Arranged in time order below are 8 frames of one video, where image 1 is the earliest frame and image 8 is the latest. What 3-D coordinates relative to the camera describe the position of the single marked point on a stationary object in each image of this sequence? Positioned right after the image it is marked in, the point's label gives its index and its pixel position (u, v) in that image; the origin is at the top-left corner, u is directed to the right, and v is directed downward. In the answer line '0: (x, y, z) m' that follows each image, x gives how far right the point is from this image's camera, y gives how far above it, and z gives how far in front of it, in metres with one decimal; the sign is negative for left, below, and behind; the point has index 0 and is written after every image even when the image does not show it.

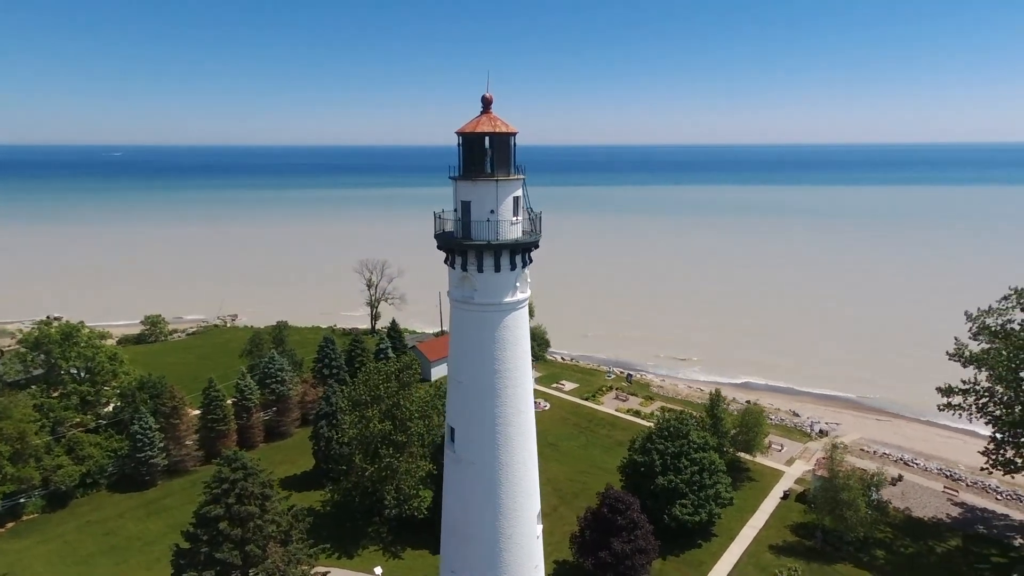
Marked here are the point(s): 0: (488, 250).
0: (-0.5, +0.8, +13.5) m
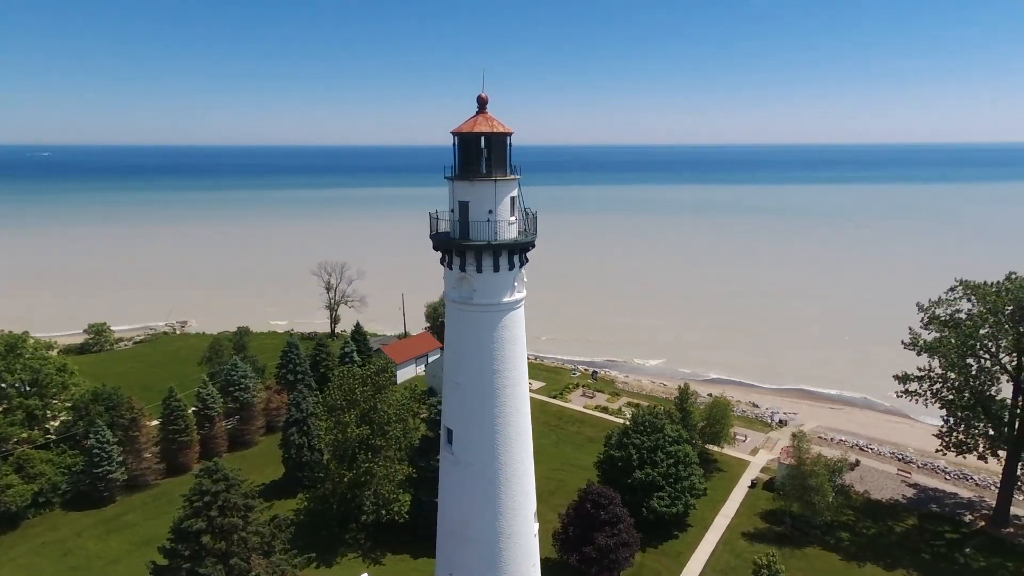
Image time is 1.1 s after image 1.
0: (-0.5, +0.8, +13.5) m
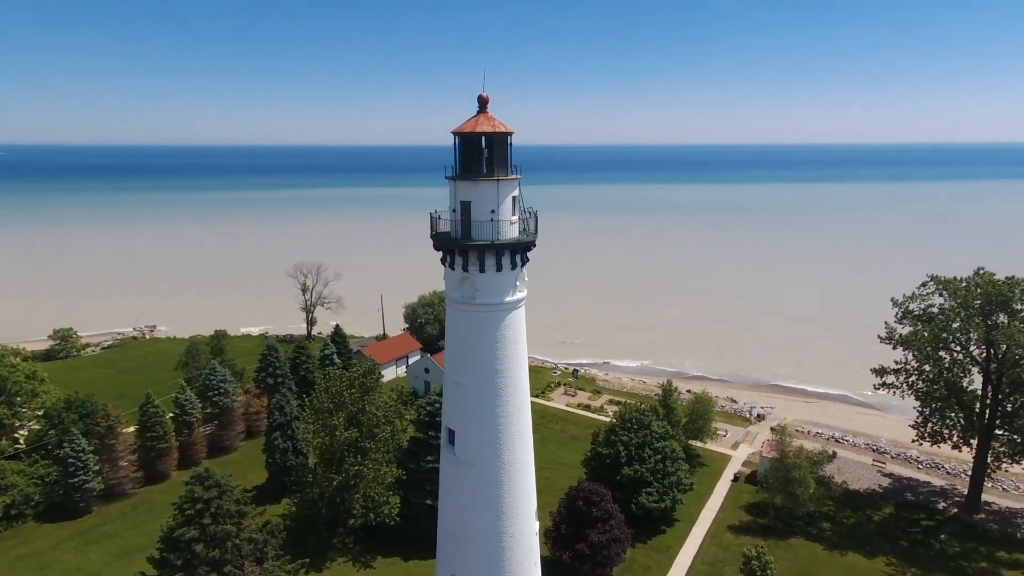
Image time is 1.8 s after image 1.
0: (-0.5, +0.8, +13.5) m
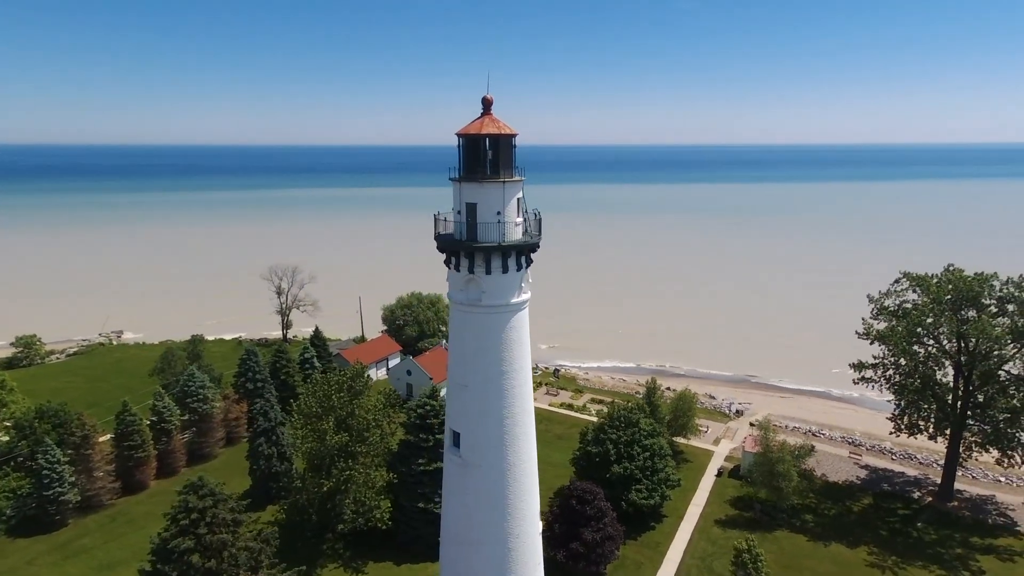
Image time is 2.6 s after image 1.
0: (-0.3, +0.8, +13.5) m
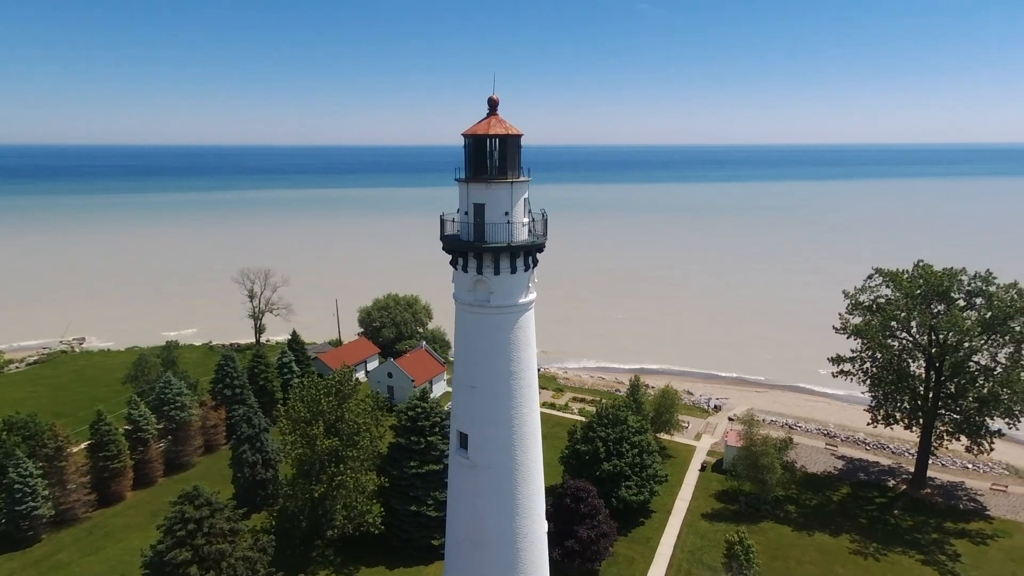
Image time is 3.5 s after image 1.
0: (-0.1, +0.8, +13.5) m
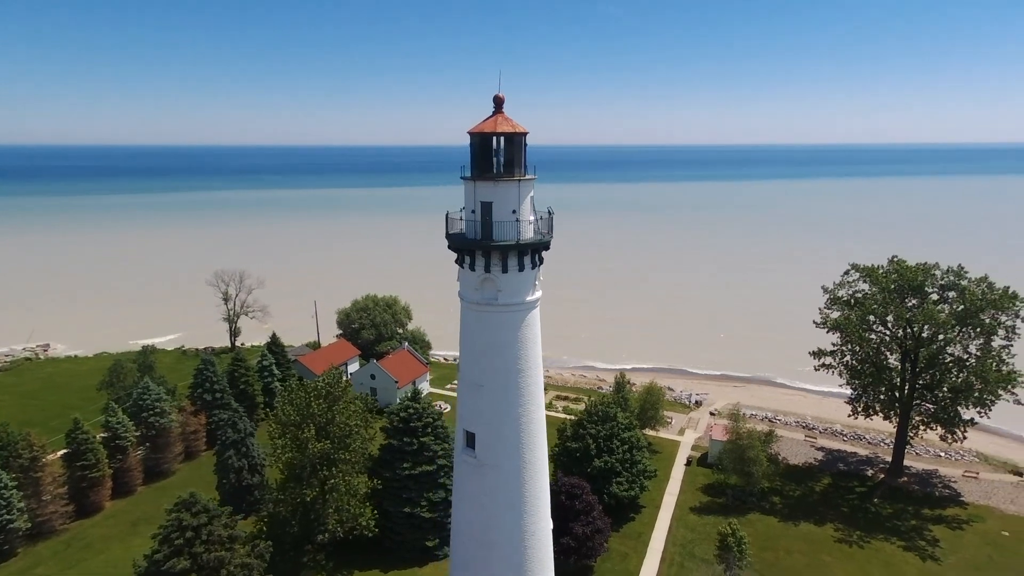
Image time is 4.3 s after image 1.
0: (0.0, +0.8, +13.5) m
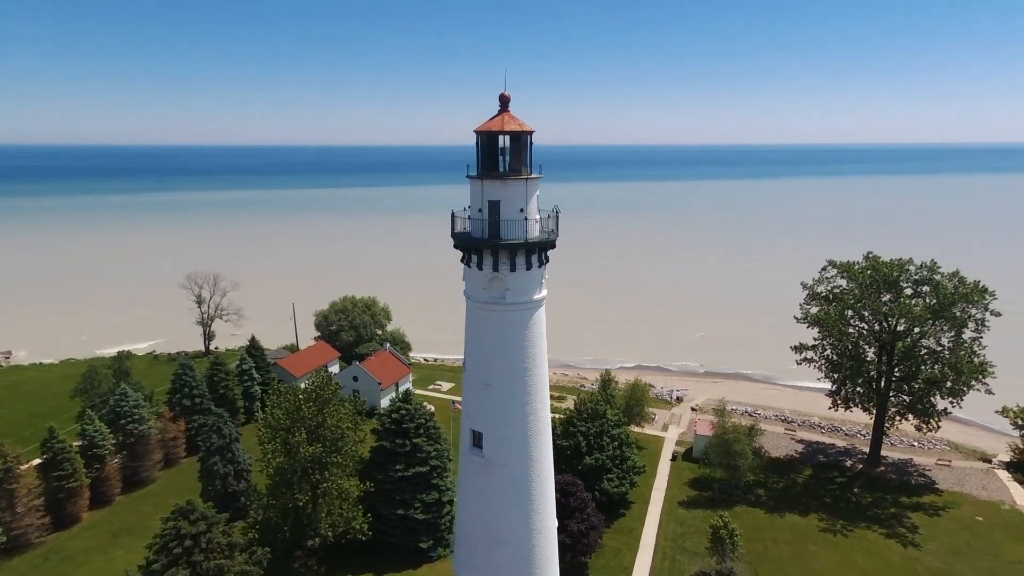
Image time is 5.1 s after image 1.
0: (+0.2, +0.9, +13.5) m
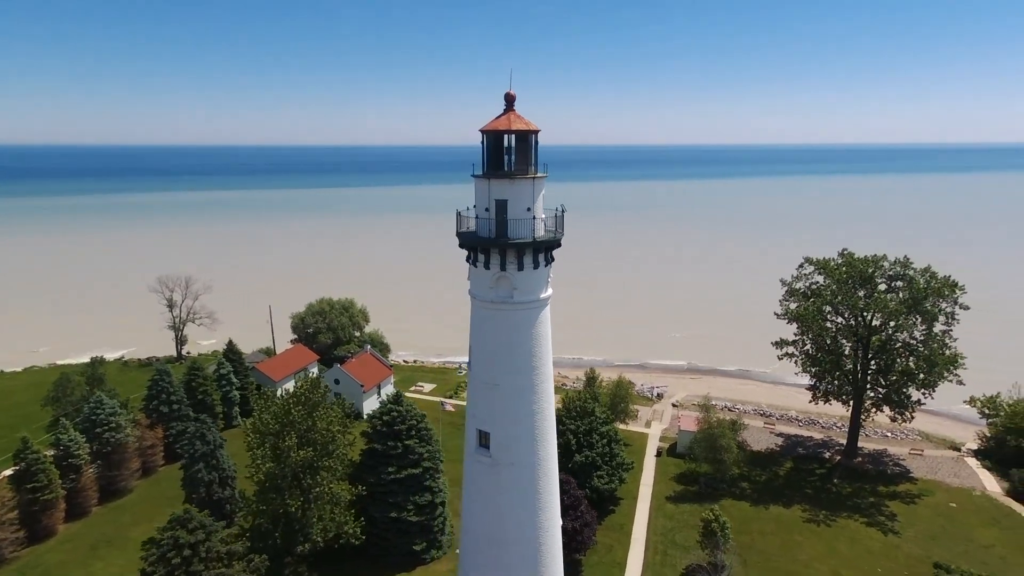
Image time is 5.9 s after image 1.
0: (+0.3, +0.9, +13.5) m
